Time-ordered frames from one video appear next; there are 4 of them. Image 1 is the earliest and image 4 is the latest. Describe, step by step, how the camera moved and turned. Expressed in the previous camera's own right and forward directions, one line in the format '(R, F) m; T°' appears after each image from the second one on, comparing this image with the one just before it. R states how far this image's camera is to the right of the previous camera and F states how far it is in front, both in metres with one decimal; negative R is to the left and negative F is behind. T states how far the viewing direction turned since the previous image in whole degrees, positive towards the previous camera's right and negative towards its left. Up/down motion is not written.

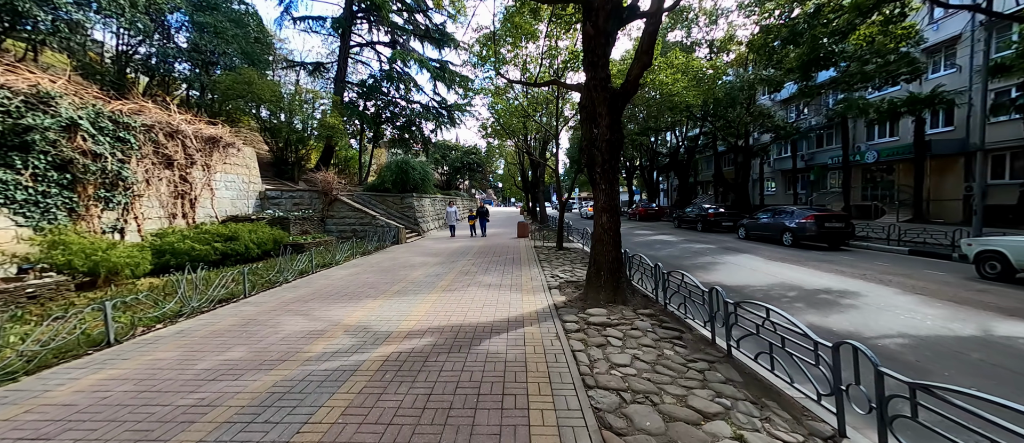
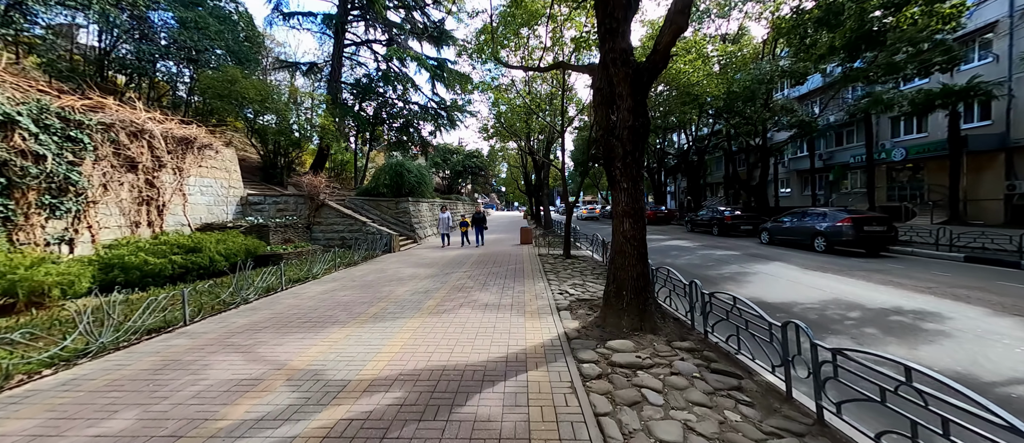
(+0.1, +1.1) m; -1°
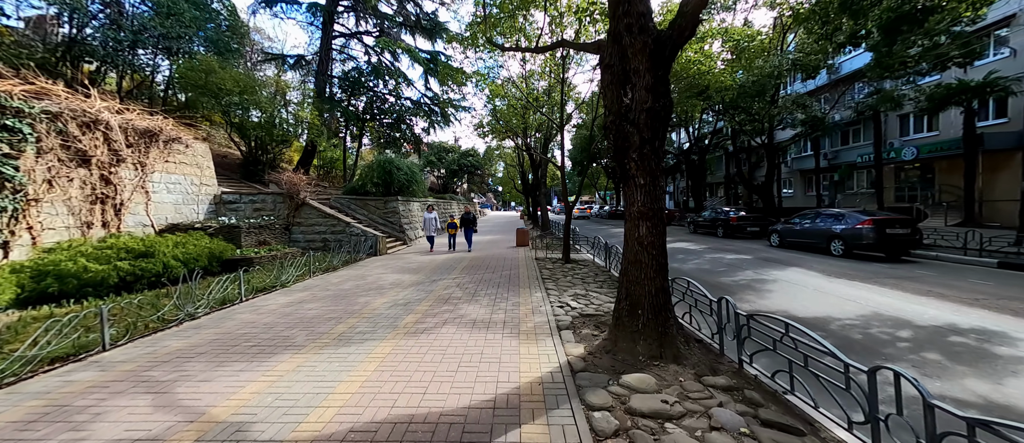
(+0.1, +0.8) m; 0°
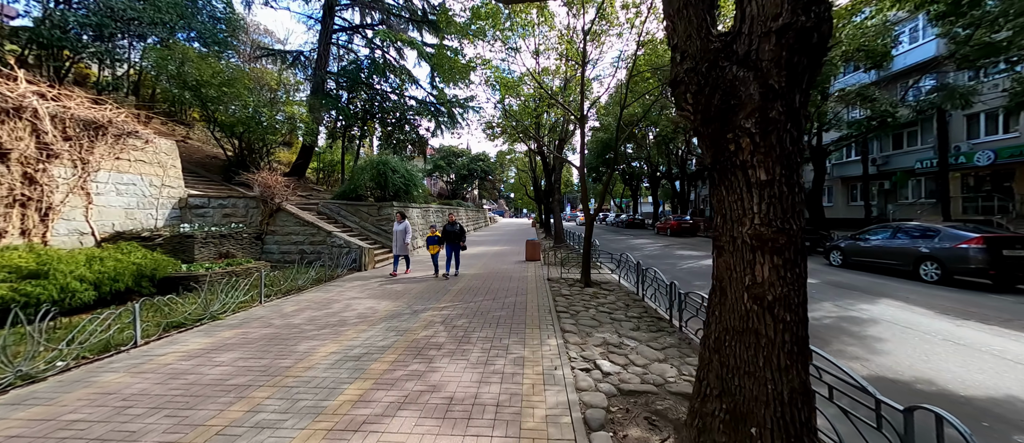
(+0.1, +1.7) m; -2°
